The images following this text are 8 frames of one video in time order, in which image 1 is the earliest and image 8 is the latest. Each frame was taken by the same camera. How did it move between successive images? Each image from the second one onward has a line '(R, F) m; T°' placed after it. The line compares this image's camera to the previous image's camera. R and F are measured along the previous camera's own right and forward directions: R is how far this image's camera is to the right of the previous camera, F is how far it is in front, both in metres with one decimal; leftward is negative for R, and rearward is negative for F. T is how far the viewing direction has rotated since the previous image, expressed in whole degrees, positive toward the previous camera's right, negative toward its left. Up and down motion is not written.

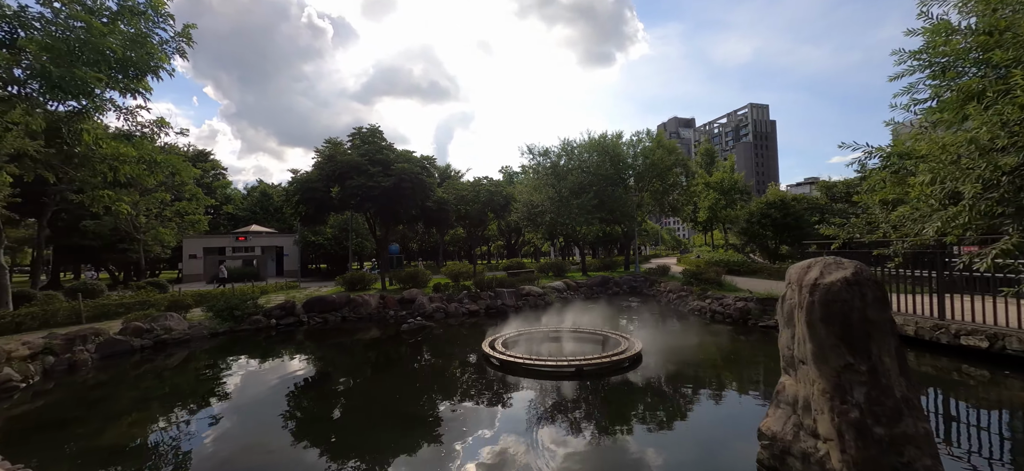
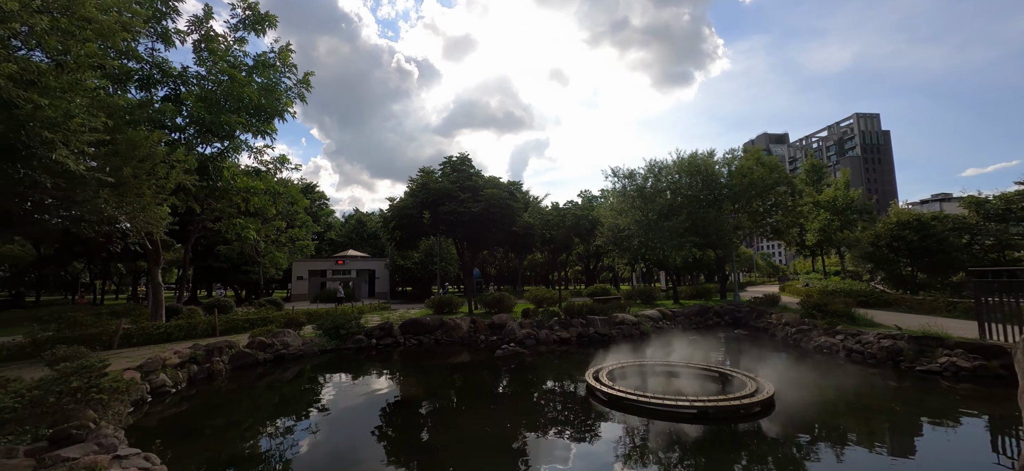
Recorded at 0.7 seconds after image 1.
(-0.6, +0.3) m; -10°
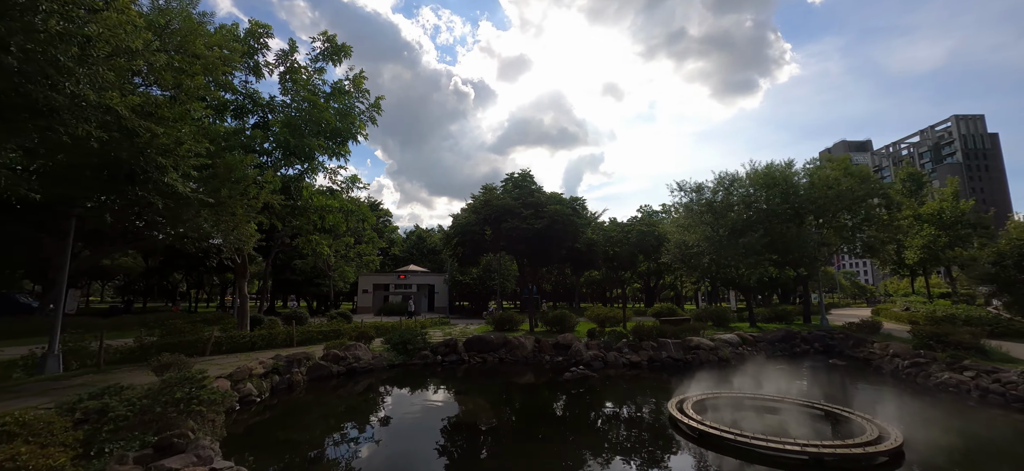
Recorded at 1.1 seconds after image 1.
(-0.4, +0.3) m; -7°
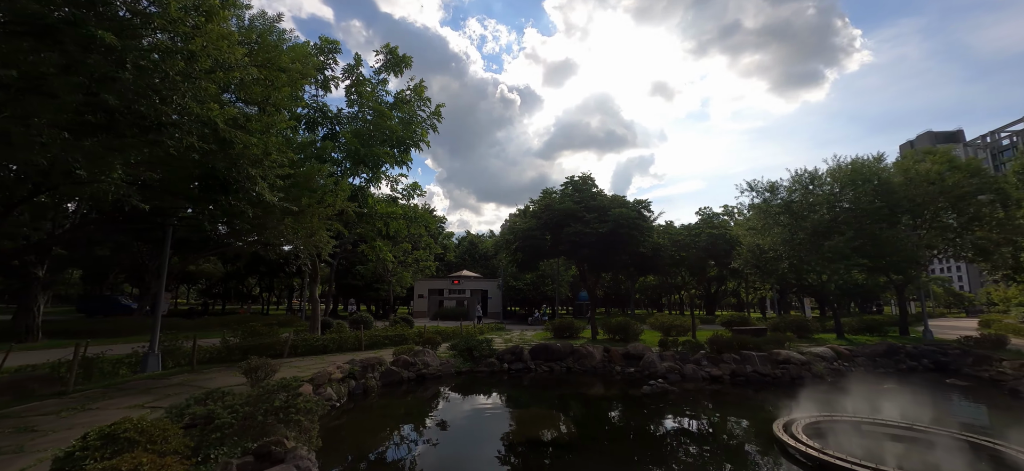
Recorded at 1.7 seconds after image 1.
(-0.6, +0.3) m; -7°
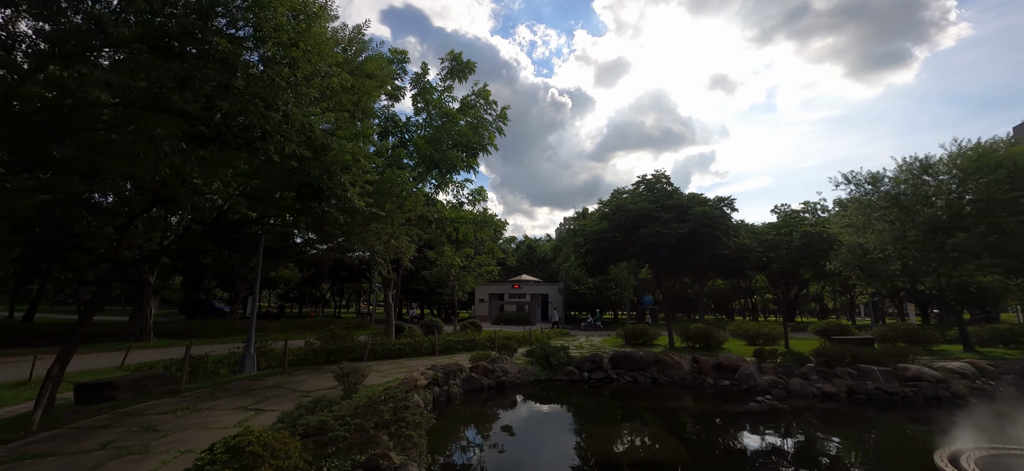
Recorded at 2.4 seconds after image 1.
(-0.7, +0.4) m; -7°
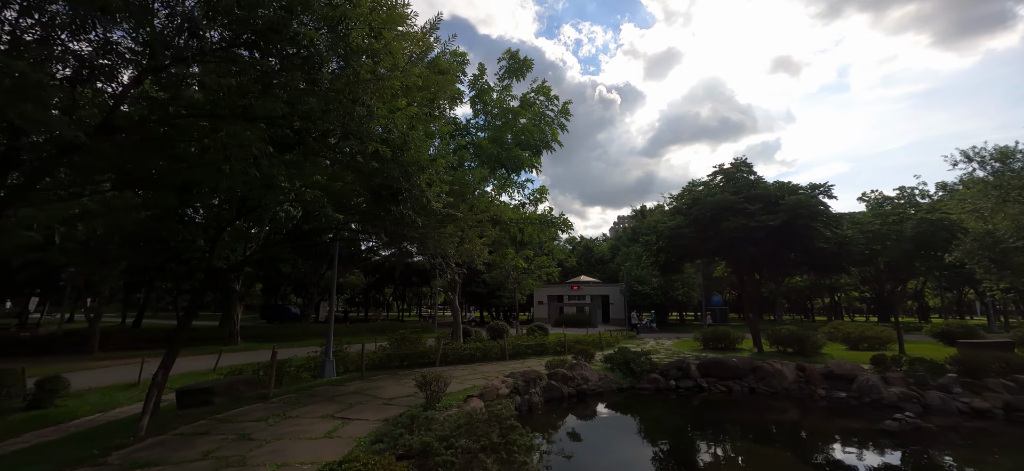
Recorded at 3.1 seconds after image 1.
(-0.6, +0.5) m; -7°
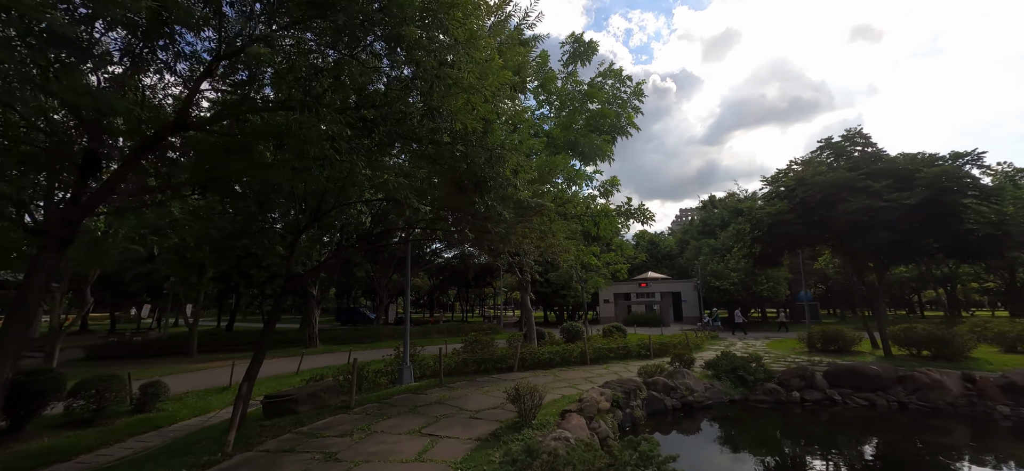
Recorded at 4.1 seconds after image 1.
(-0.7, +0.9) m; -8°
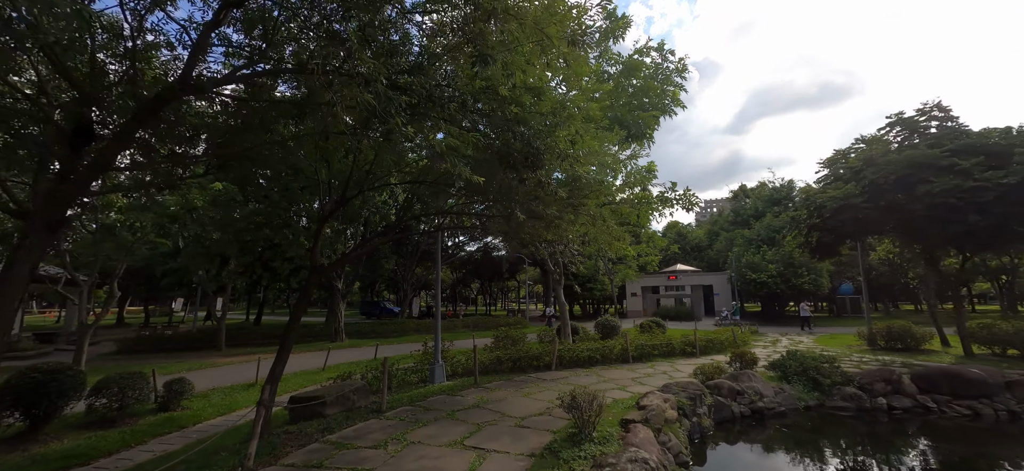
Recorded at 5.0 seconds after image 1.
(-0.5, +0.9) m; -3°
